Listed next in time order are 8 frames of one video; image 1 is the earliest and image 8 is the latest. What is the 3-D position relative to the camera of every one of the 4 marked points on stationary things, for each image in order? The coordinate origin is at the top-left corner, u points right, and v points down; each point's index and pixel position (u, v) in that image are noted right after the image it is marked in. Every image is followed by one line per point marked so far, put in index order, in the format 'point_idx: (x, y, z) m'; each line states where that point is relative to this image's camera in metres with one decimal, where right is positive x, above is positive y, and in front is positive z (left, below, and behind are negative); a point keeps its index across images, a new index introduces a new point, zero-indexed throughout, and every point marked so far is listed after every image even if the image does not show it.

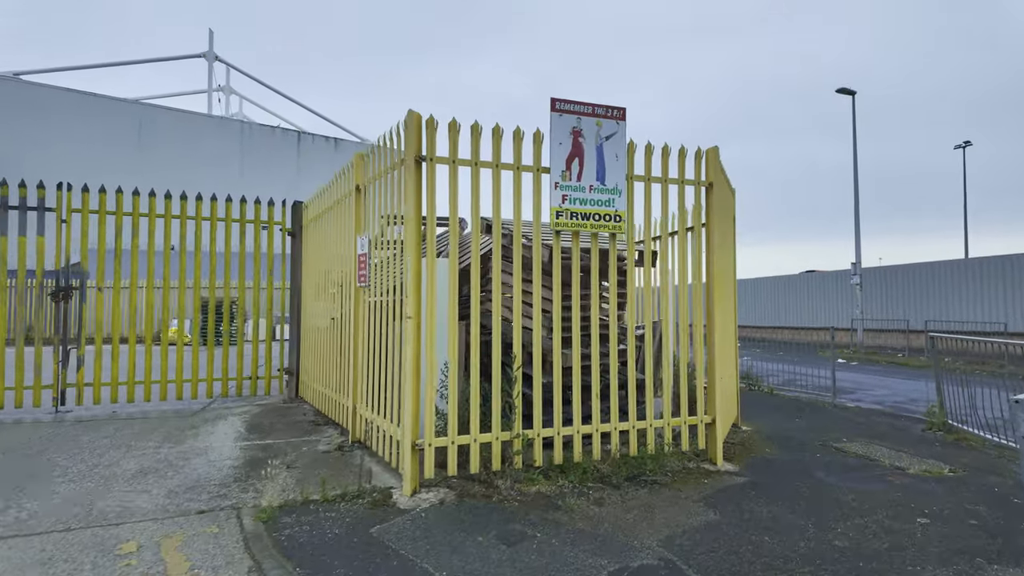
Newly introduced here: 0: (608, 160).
0: (+0.8, +1.1, +5.4) m
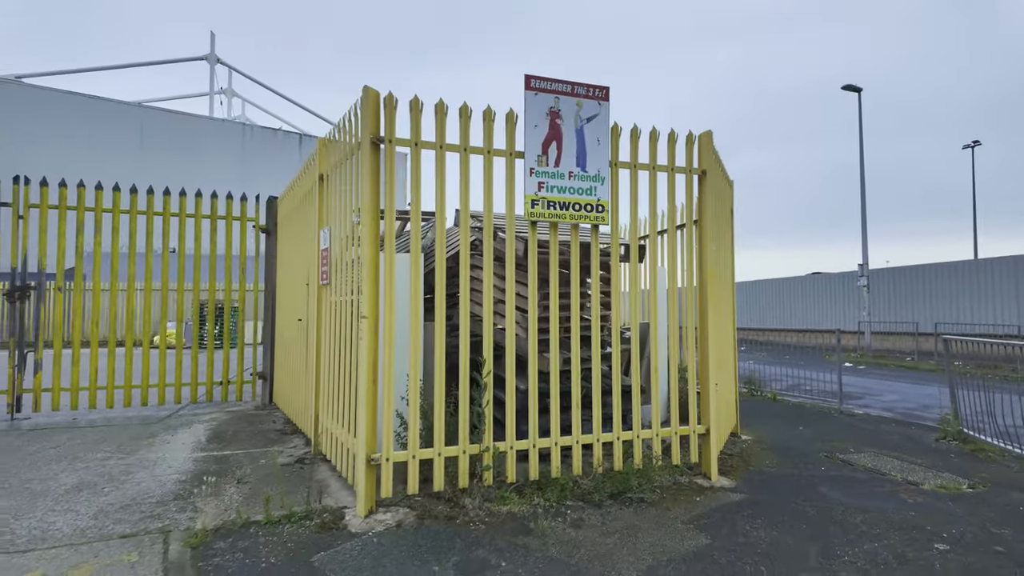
0: (+0.6, +1.2, +4.9) m
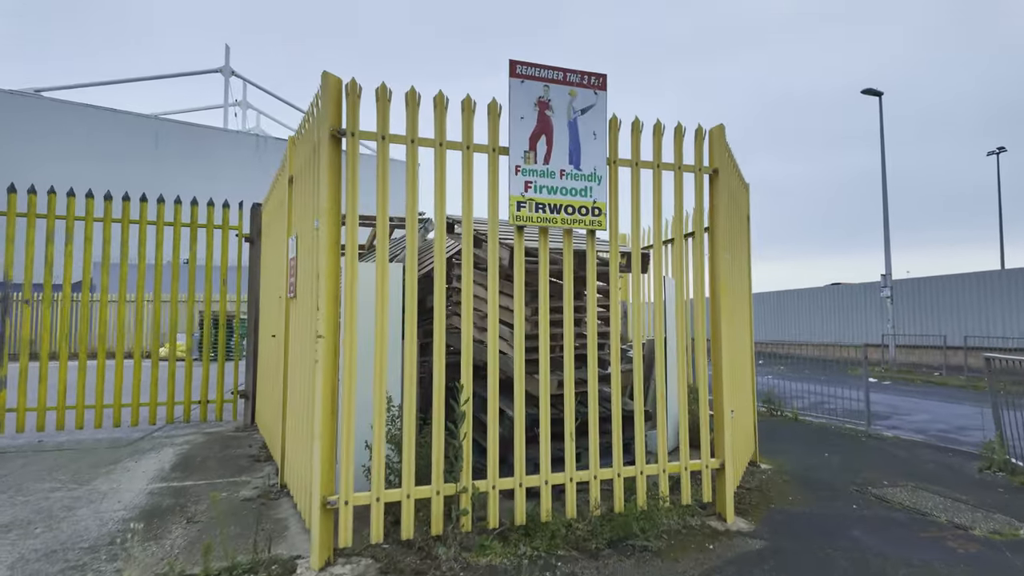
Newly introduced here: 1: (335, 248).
0: (+0.5, +1.1, +4.3) m
1: (-1.1, +0.2, +3.8) m
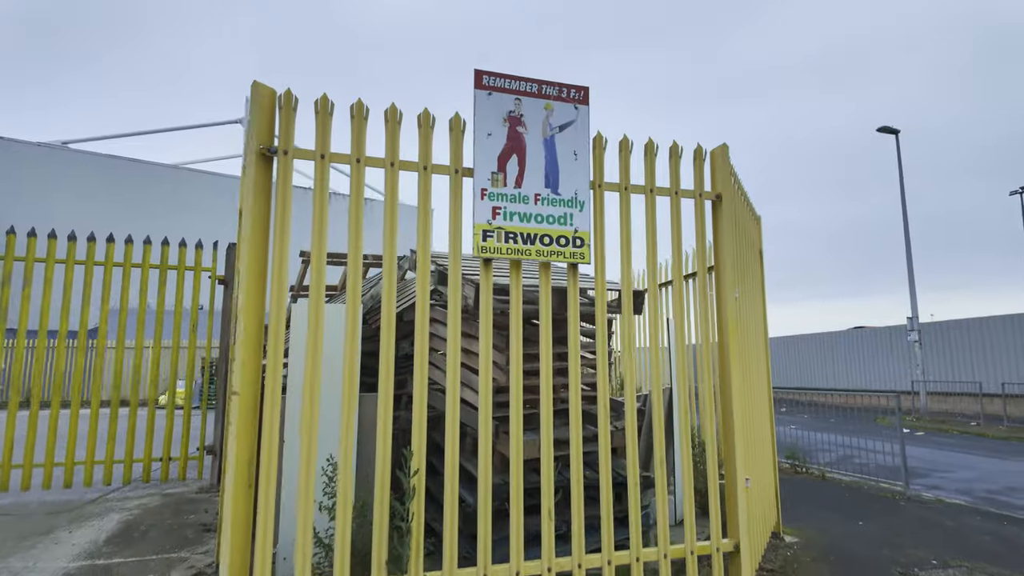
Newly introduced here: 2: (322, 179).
0: (+0.3, +0.8, +3.7) m
1: (-1.3, 0.0, +3.2) m
2: (-1.0, +0.6, +3.3) m
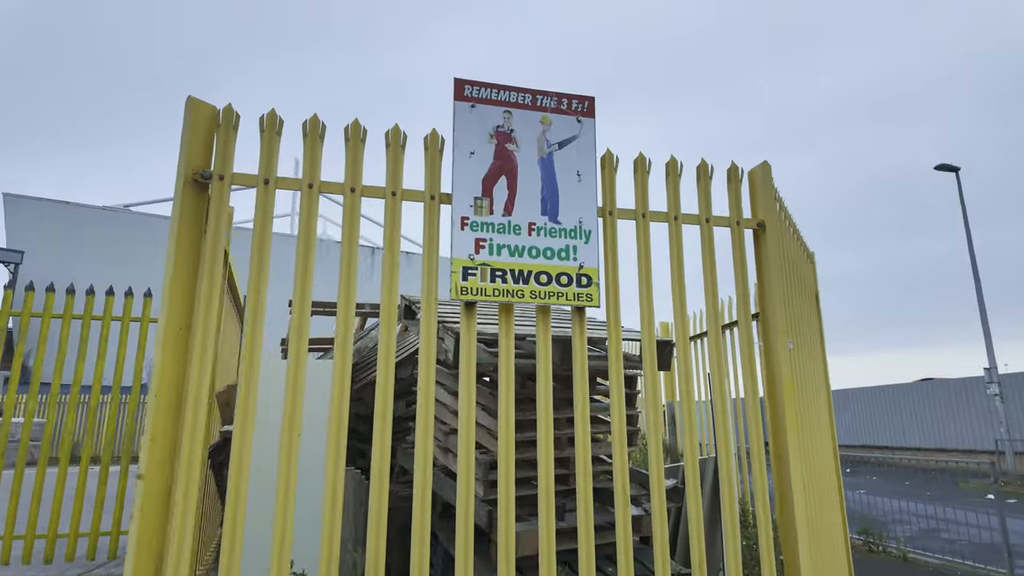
0: (+0.3, +0.5, +3.1) m
1: (-1.4, -0.2, +2.6) m
2: (-1.1, +0.4, +2.8) m
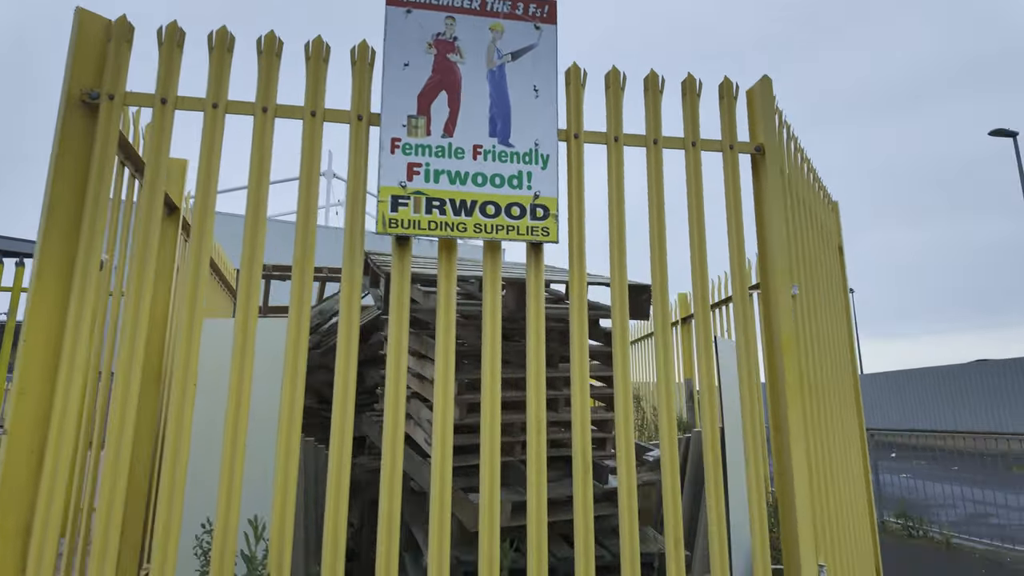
0: (0.0, +0.8, +2.6) m
1: (-1.6, 0.0, +2.2) m
2: (-1.4, +0.6, +2.4) m
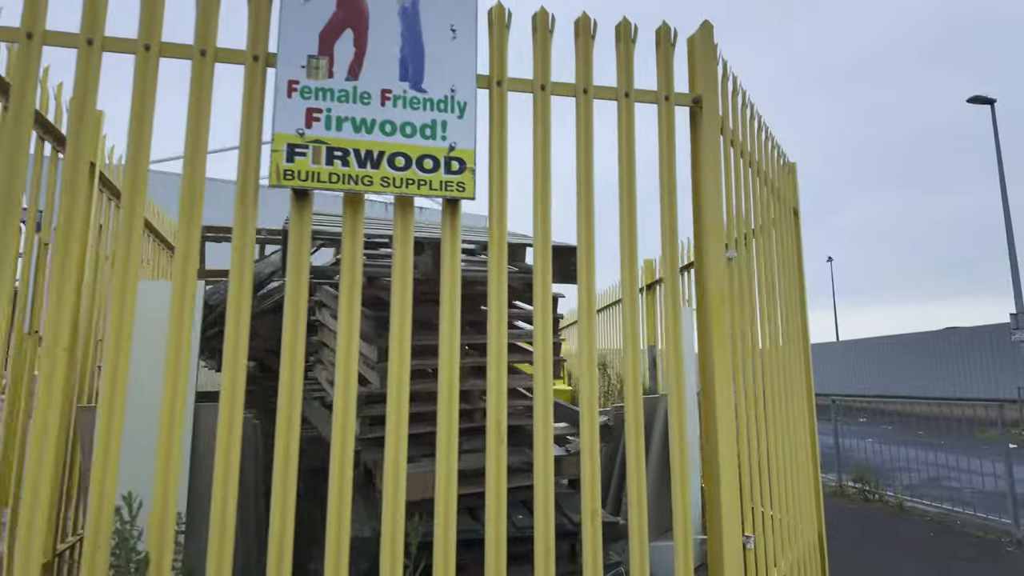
0: (-0.3, +1.0, +2.4) m
1: (-2.0, +0.2, +2.0) m
2: (-1.7, +0.8, +2.1) m
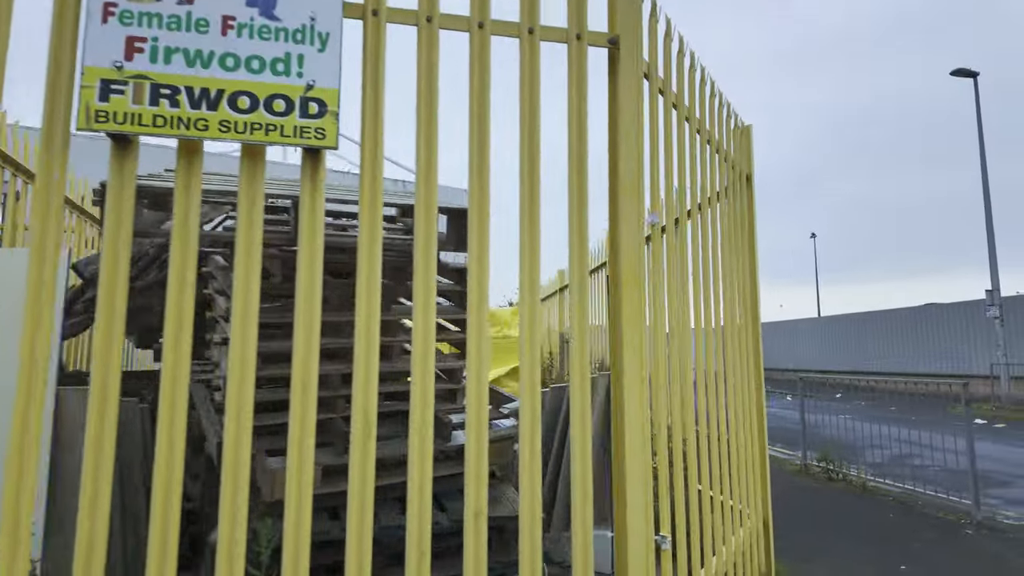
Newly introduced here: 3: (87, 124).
0: (-0.7, +1.1, +2.0) m
1: (-2.4, +0.3, +1.6) m
2: (-2.1, +0.9, +1.7) m
3: (-1.2, +0.5, +1.8) m
